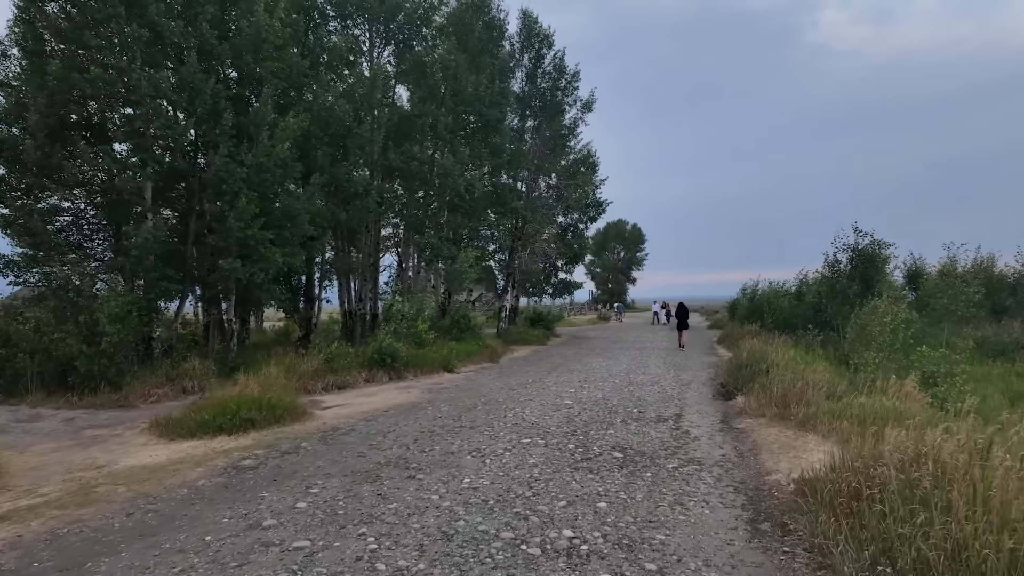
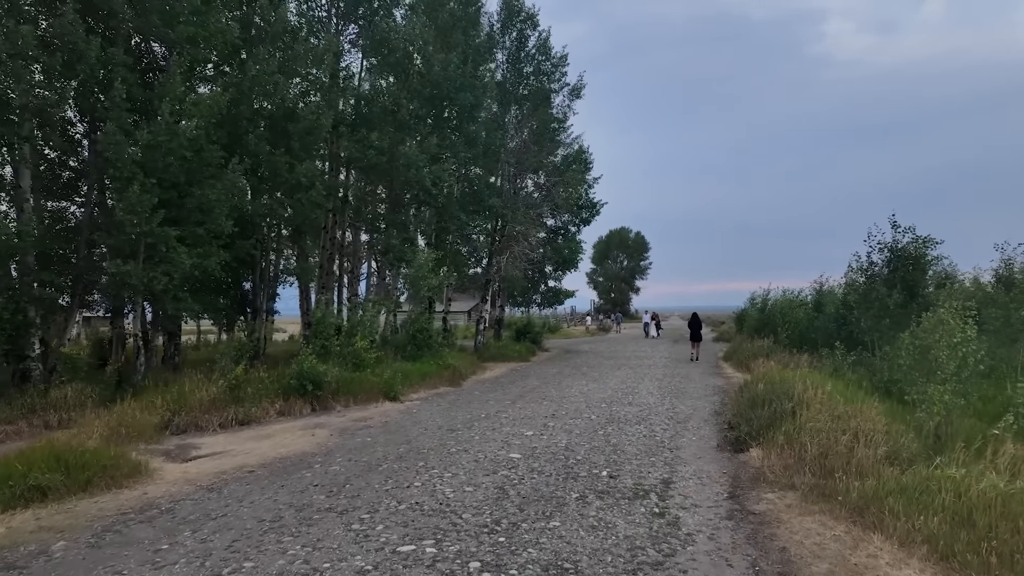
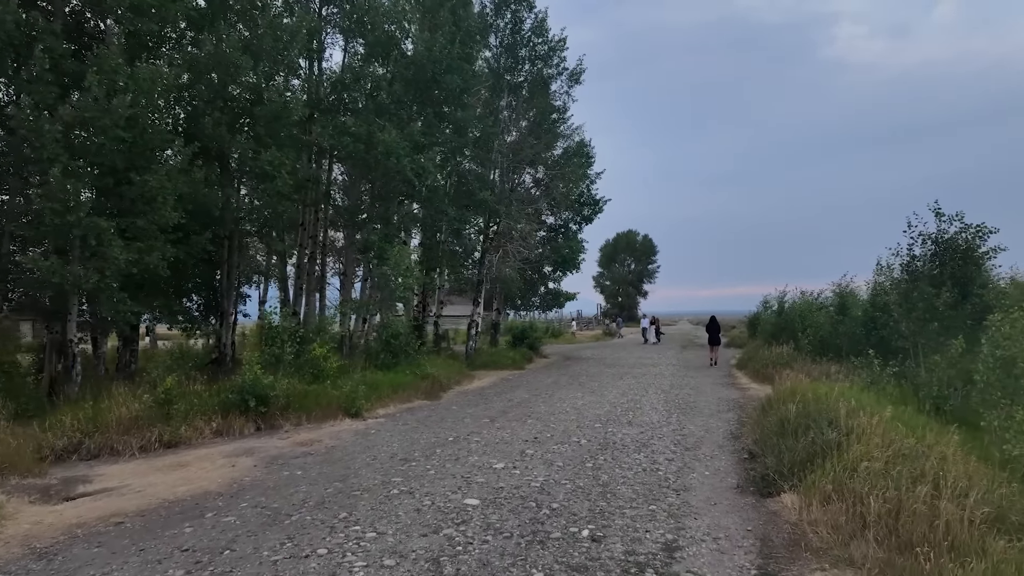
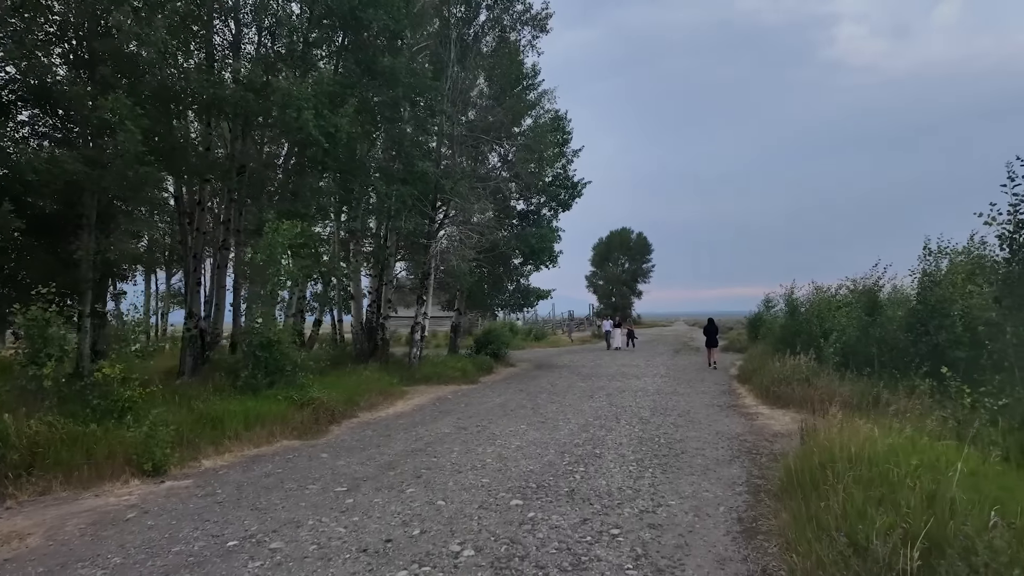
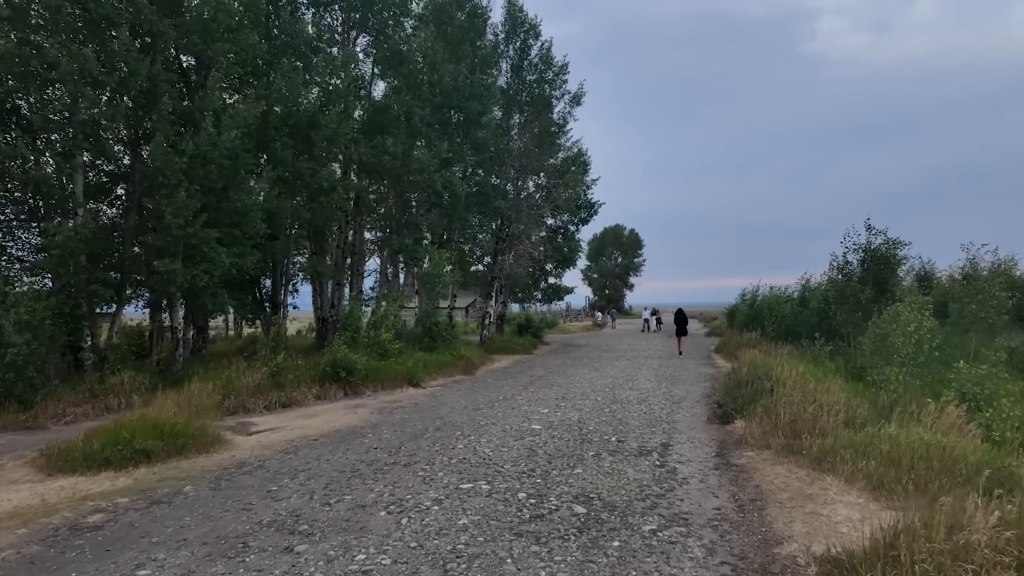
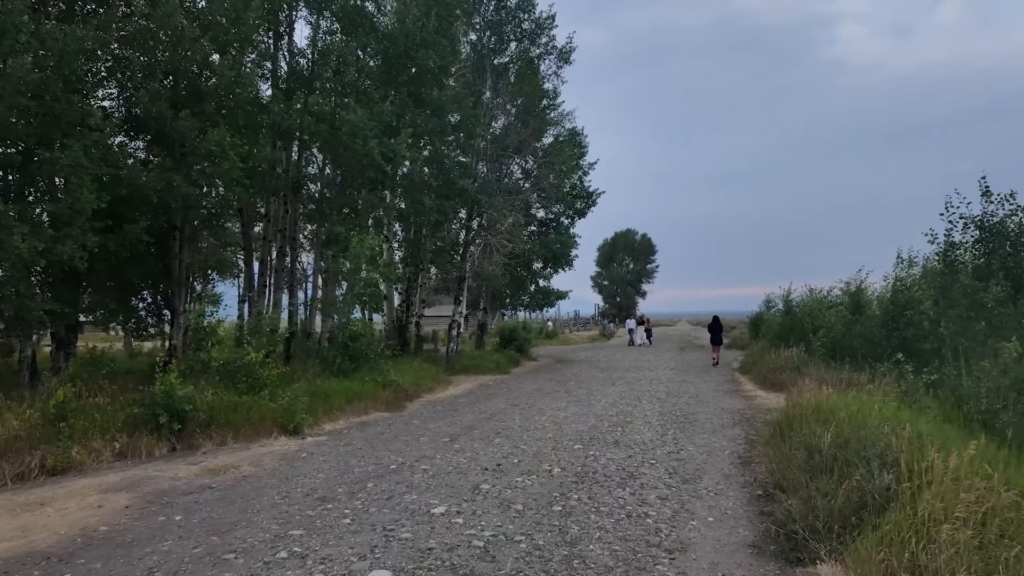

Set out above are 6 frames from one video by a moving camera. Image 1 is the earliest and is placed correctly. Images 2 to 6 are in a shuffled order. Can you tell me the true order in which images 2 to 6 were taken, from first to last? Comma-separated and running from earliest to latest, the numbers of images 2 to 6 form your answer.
5, 2, 3, 6, 4
